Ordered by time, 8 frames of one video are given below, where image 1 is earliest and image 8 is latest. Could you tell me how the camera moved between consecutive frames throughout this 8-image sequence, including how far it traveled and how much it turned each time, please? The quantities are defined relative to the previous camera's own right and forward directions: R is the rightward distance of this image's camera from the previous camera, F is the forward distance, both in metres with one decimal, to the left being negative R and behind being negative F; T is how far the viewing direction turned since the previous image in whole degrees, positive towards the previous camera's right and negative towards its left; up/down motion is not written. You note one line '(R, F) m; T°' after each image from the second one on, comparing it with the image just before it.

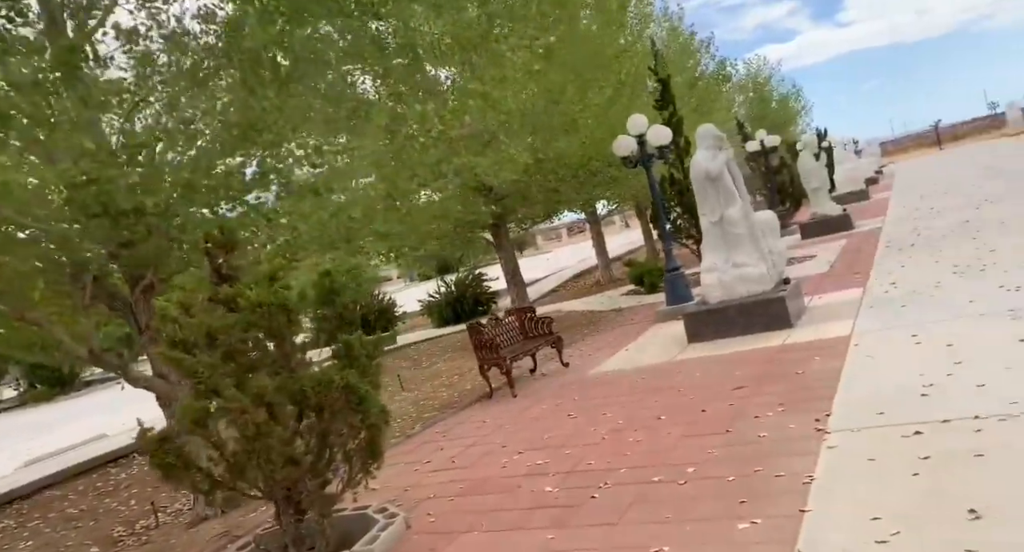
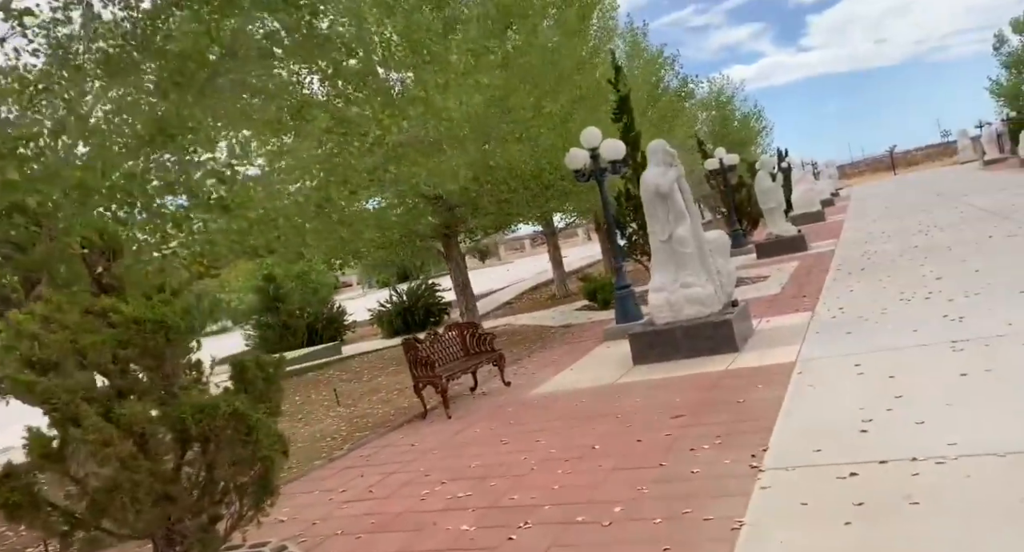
(+0.3, +0.4) m; +3°
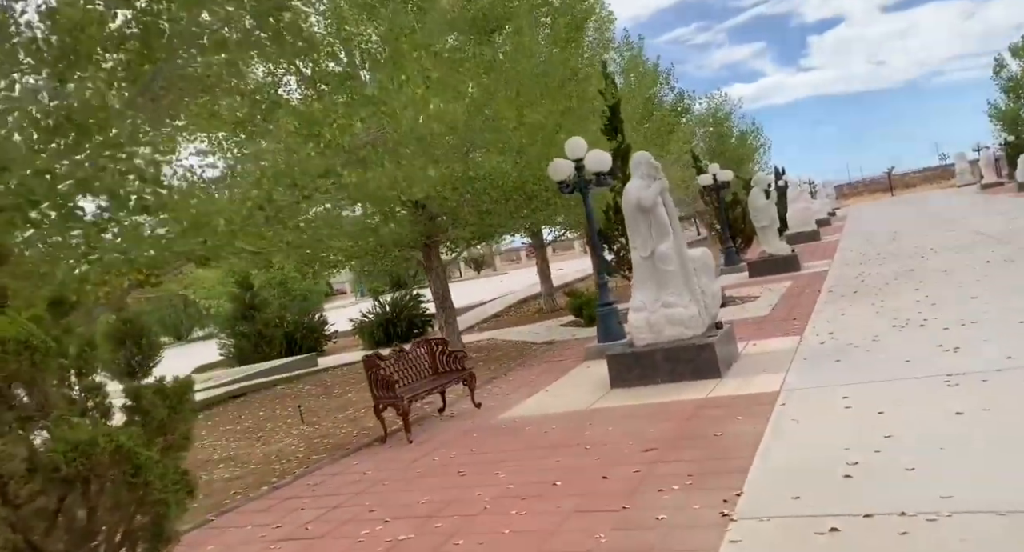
(+0.3, +0.5) m; 0°
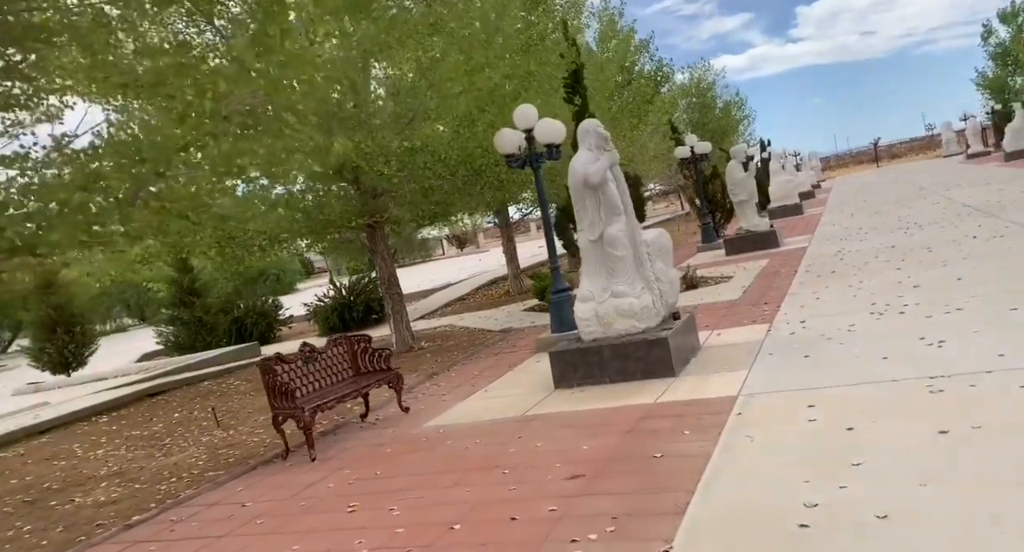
(+0.6, +1.1) m; +1°
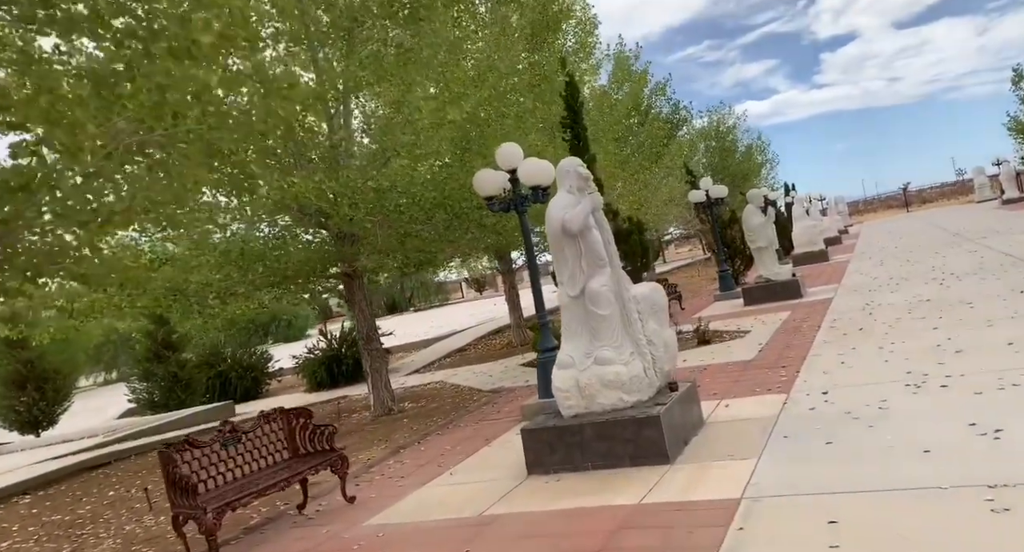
(+0.5, +1.3) m; -2°
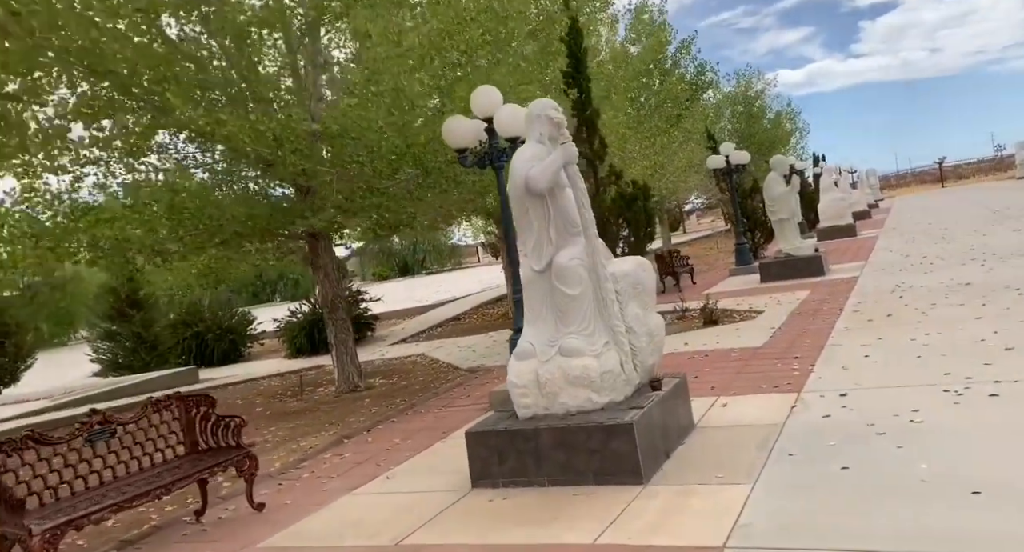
(+0.5, +1.4) m; -2°
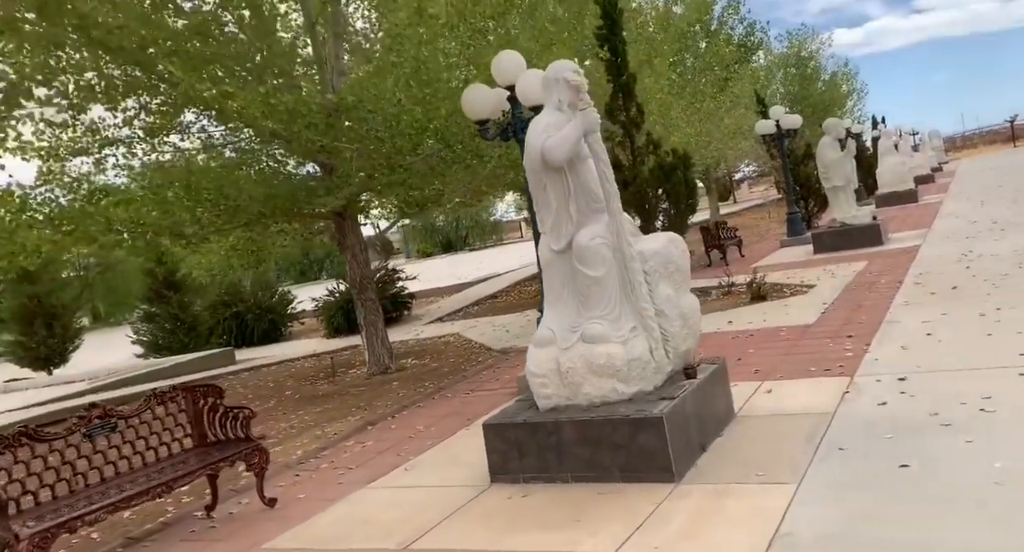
(+0.2, +0.5) m; -4°
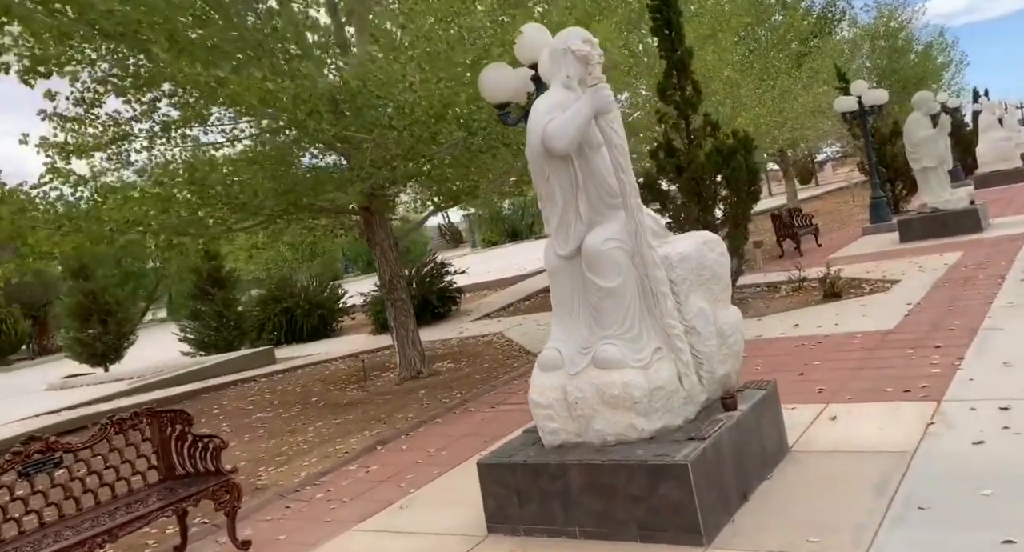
(+0.5, +0.9) m; -6°
